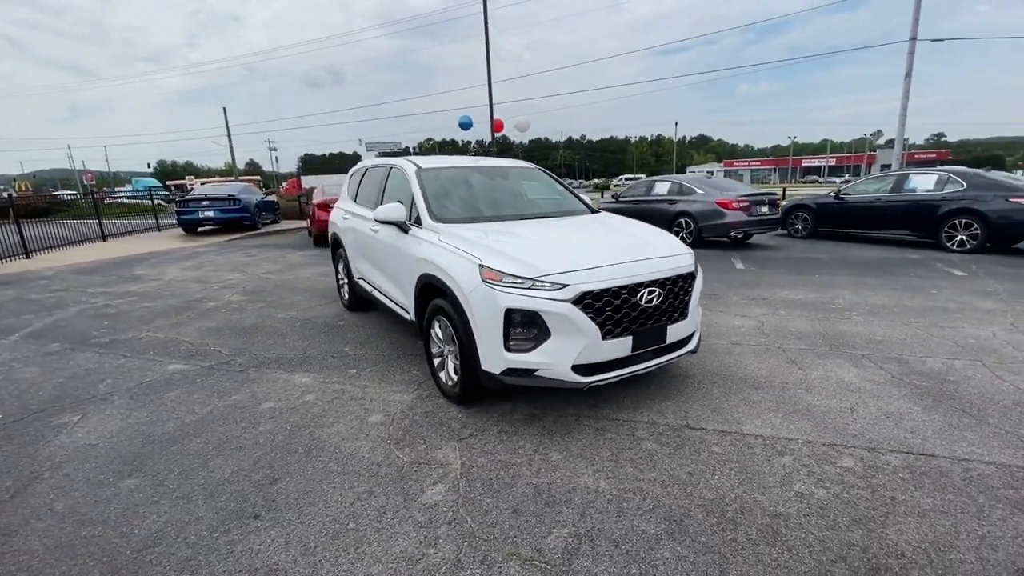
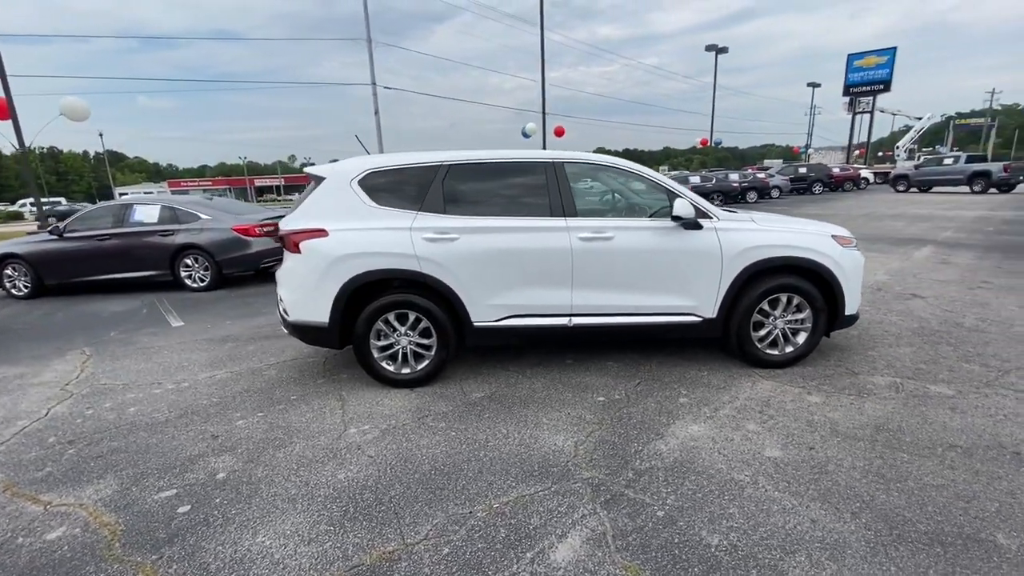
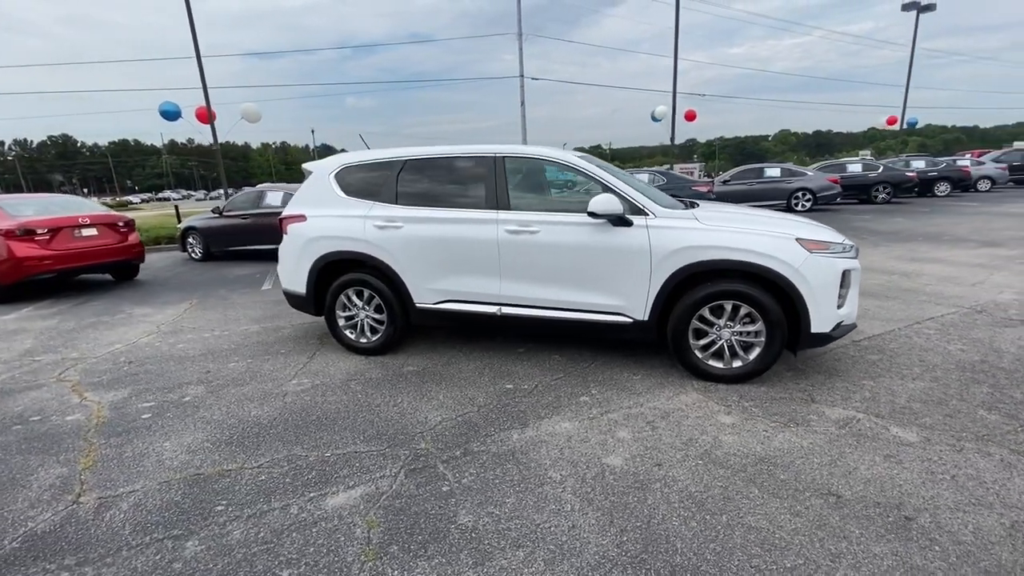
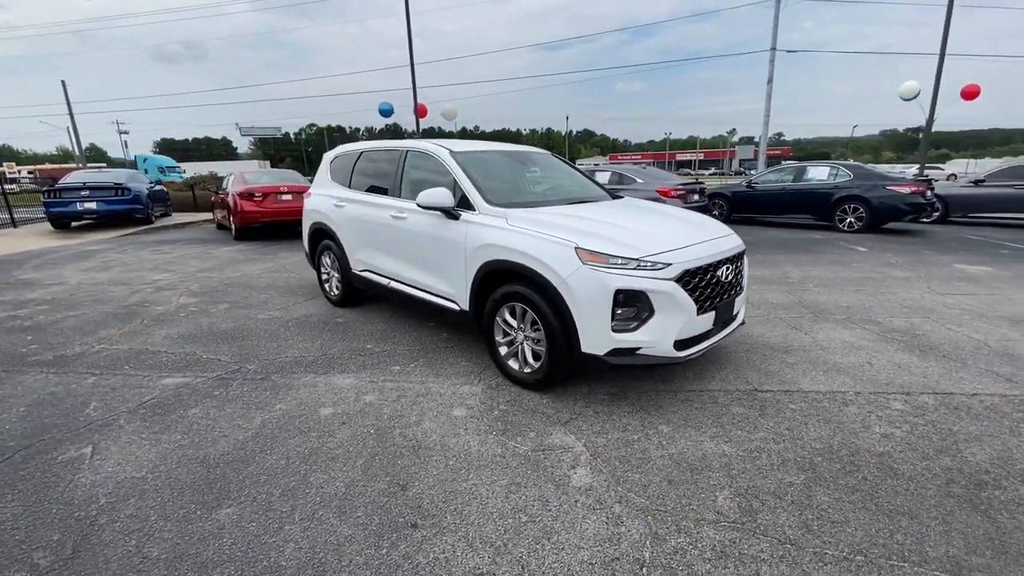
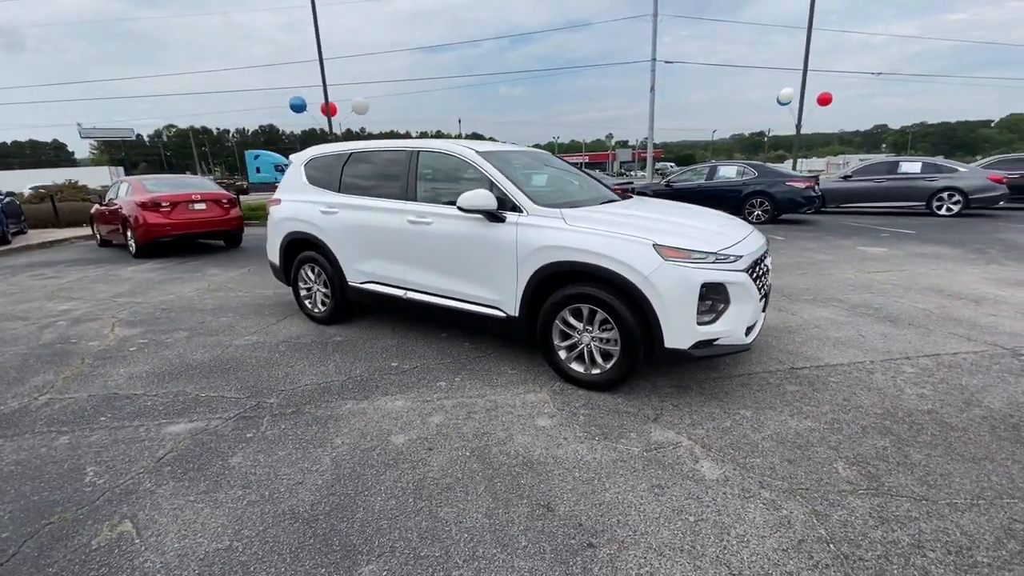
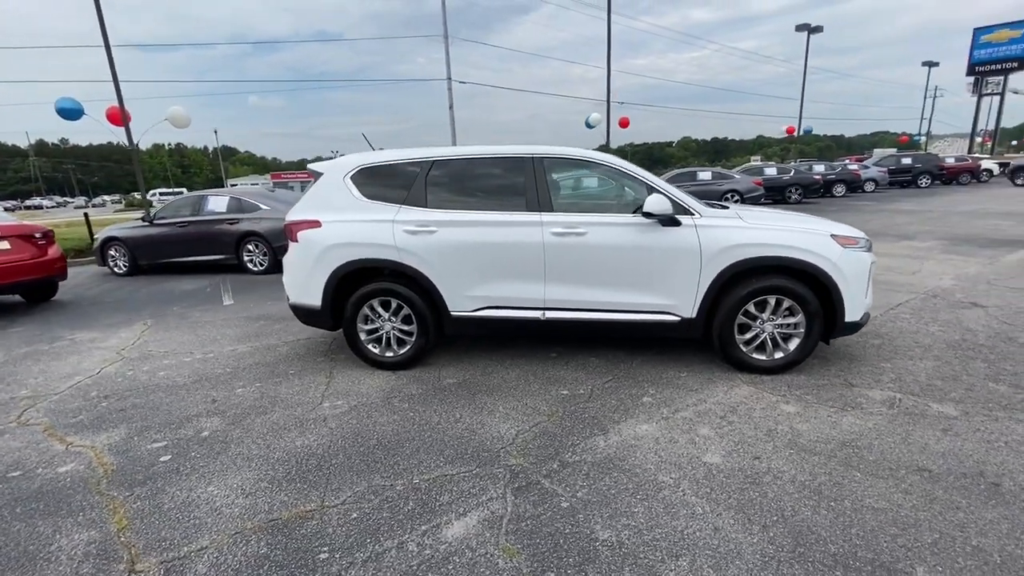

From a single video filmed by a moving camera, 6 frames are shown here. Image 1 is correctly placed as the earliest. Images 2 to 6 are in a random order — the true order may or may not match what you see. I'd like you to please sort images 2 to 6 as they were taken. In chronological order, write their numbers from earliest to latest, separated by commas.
4, 5, 3, 6, 2
